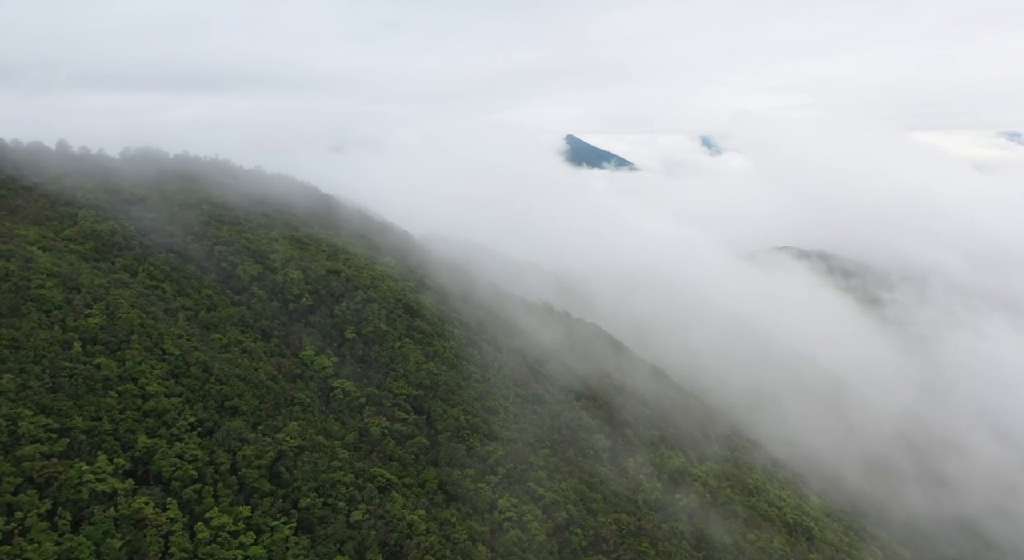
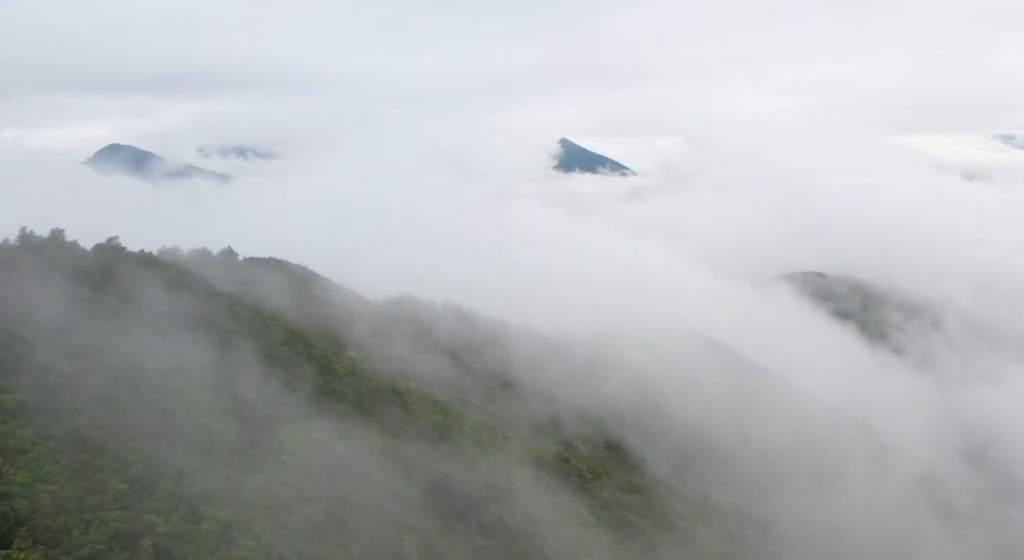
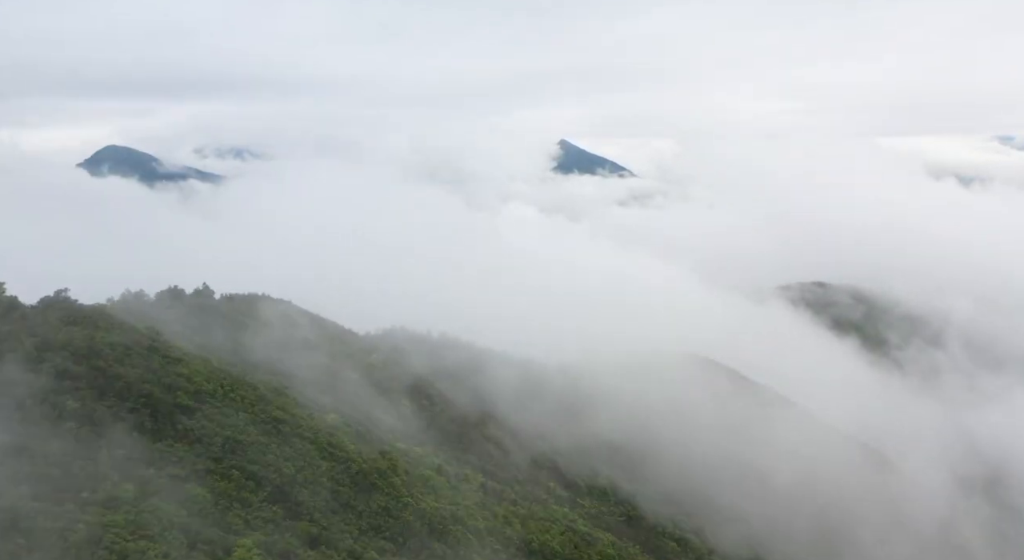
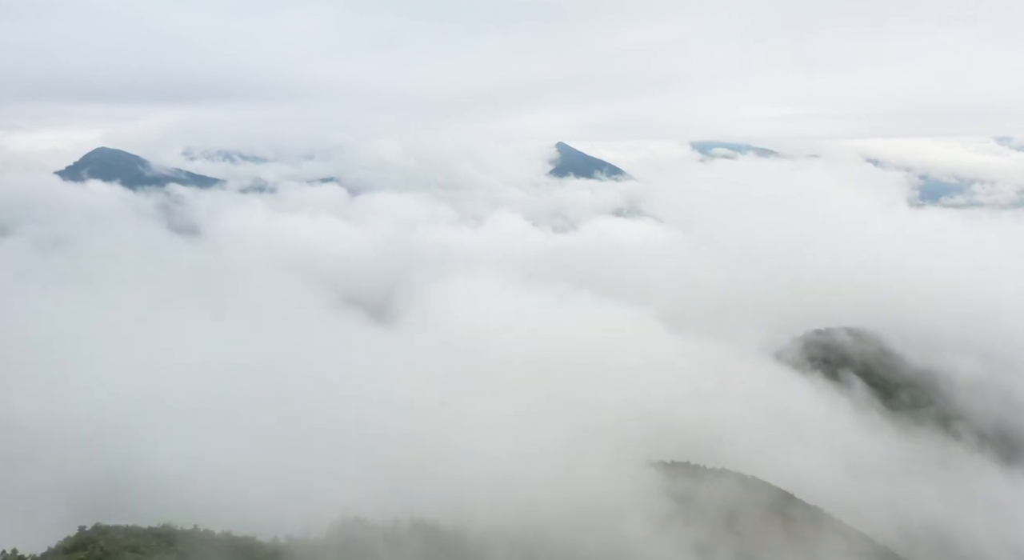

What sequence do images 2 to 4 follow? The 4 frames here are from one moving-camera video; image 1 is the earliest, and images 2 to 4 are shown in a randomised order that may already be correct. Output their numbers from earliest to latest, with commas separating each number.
2, 3, 4
